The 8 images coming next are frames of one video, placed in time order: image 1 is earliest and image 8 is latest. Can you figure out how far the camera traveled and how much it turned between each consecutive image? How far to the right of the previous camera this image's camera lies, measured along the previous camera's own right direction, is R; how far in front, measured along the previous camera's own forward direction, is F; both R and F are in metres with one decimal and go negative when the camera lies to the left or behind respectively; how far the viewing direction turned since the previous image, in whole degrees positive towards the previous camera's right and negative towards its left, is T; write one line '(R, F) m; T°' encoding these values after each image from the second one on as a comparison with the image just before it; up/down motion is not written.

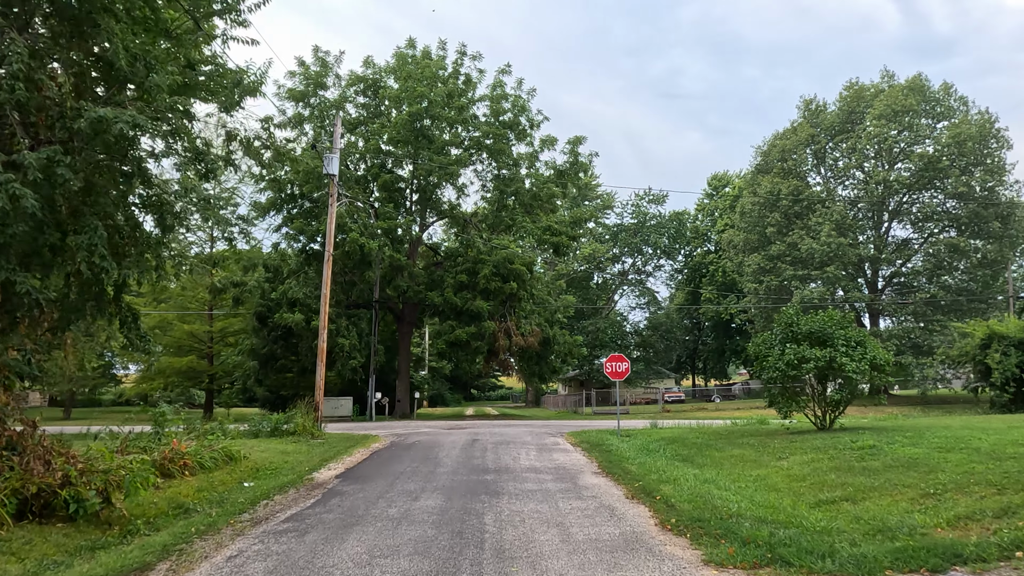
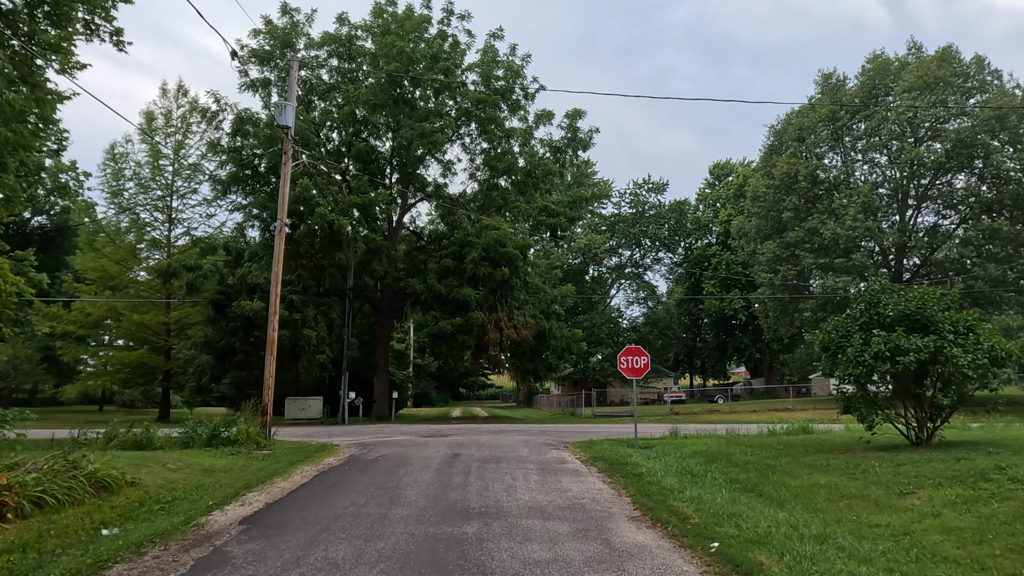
(0.0, +3.8) m; +1°
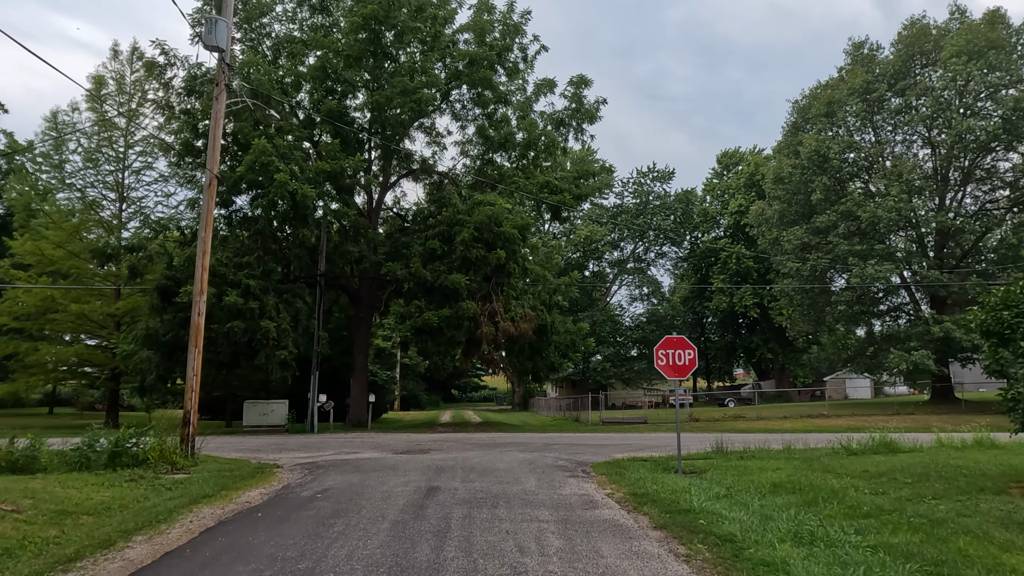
(-0.1, +4.1) m; 0°
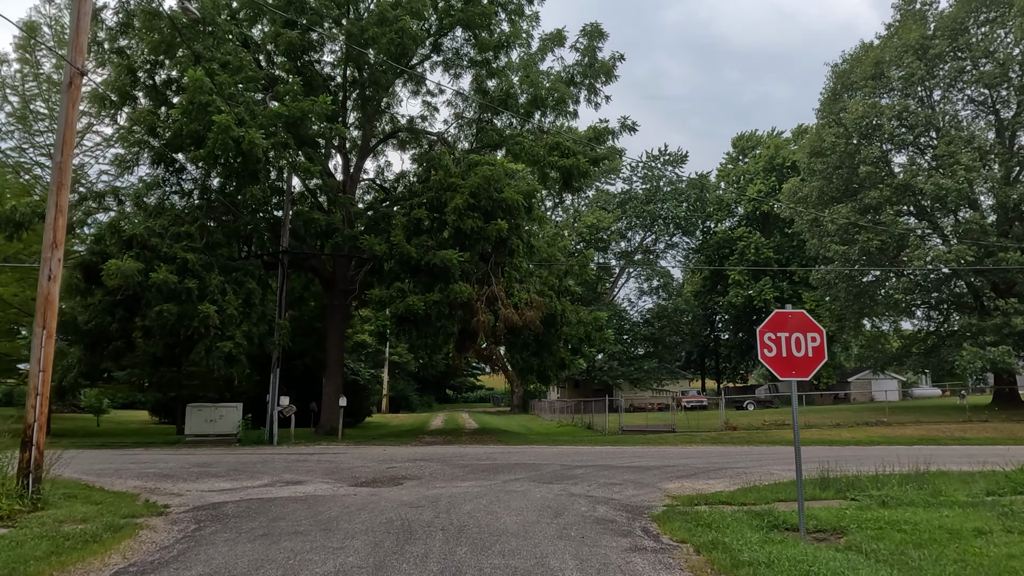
(-0.2, +4.5) m; 0°
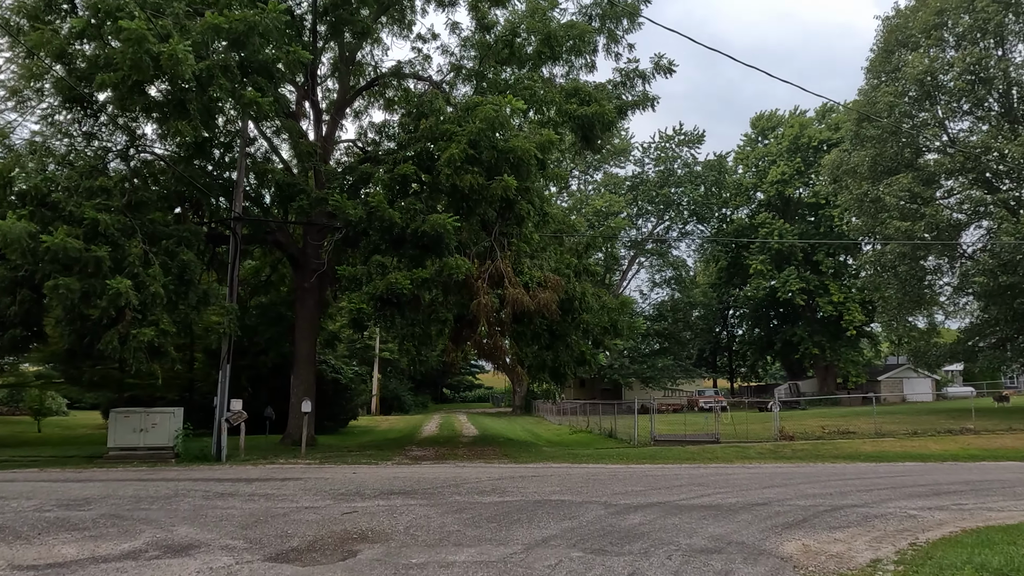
(-0.2, +4.2) m; 0°
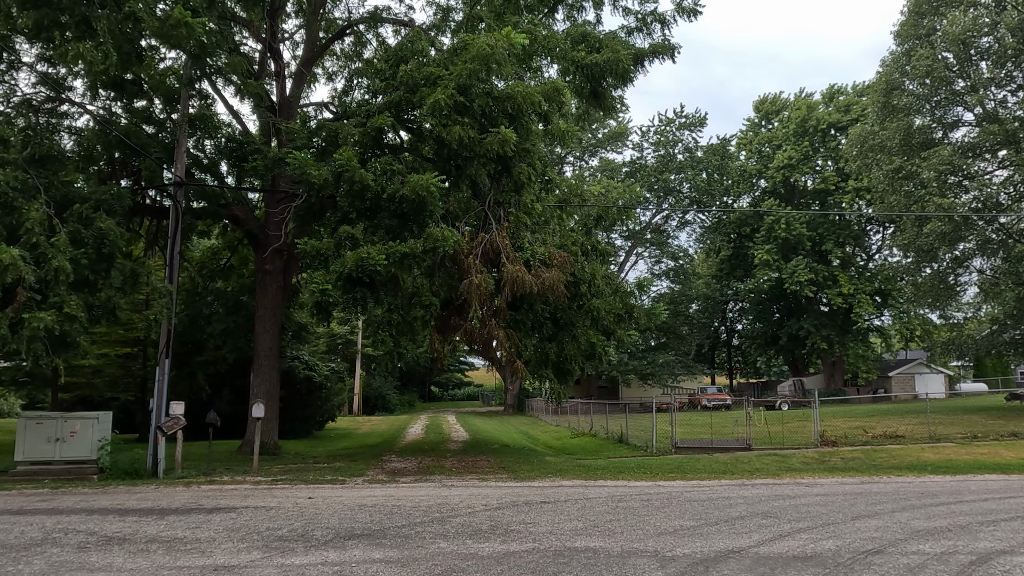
(-0.2, +2.8) m; +1°
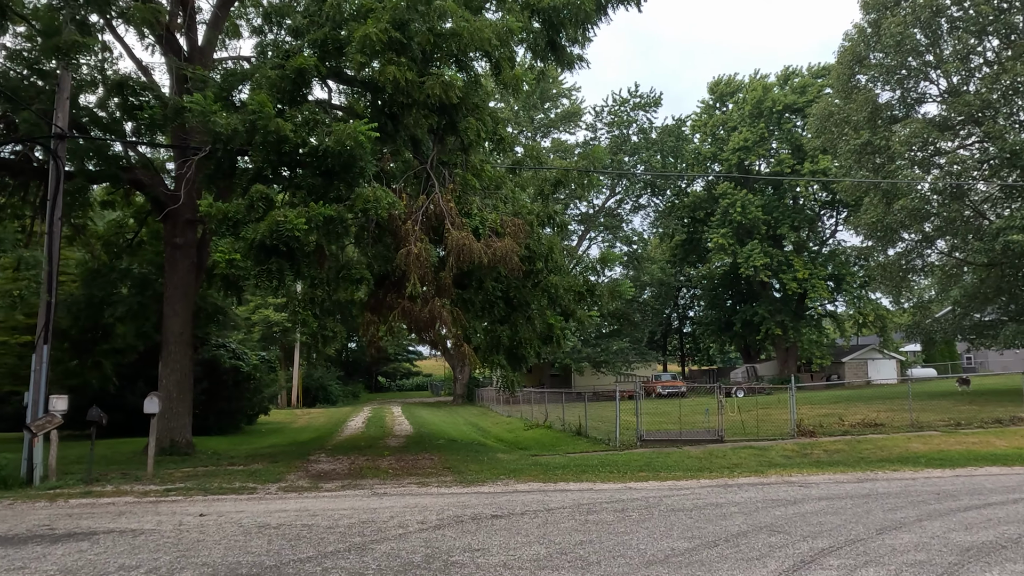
(+0.1, +1.9) m; +4°
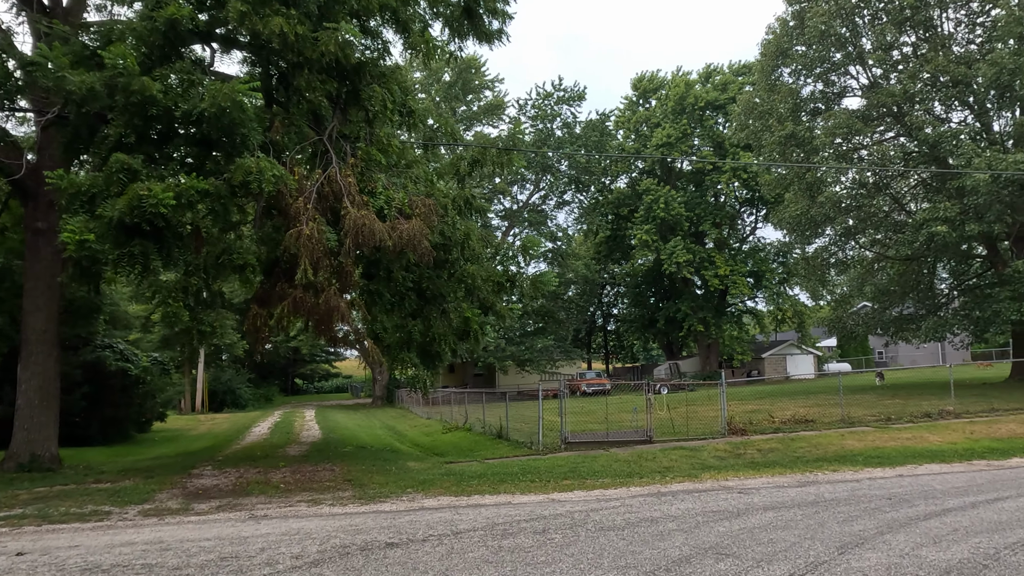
(+0.2, +1.2) m; +6°
